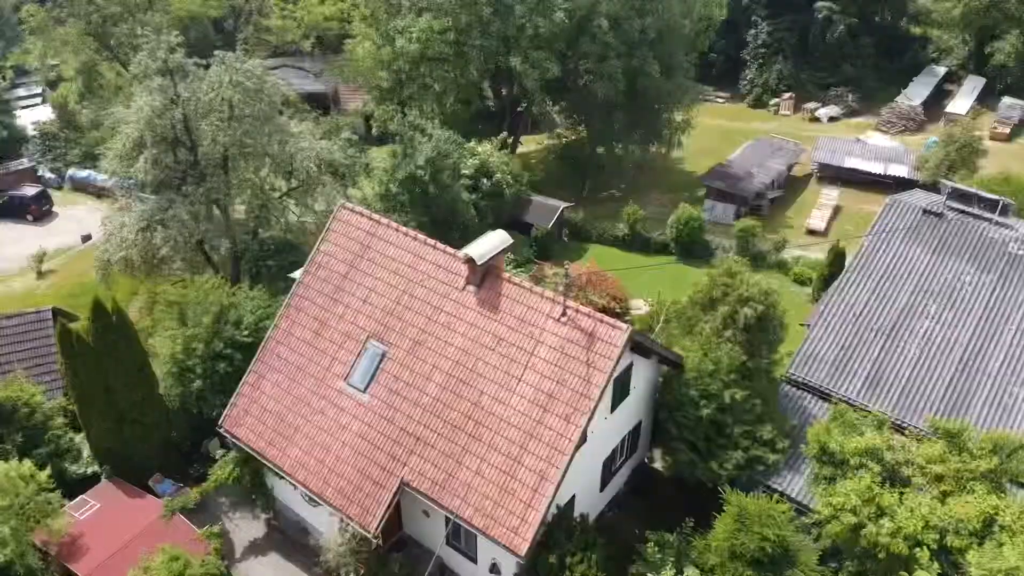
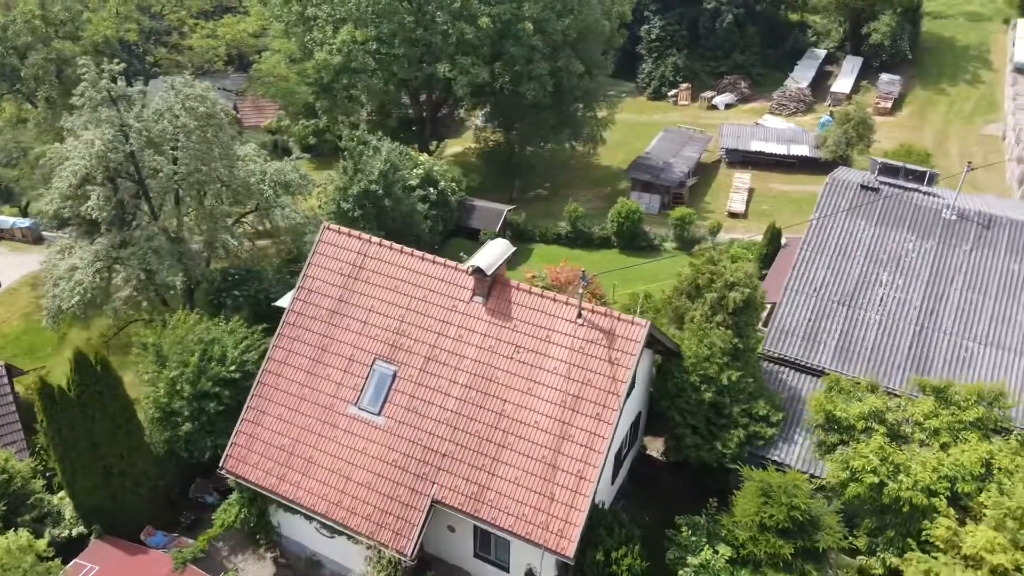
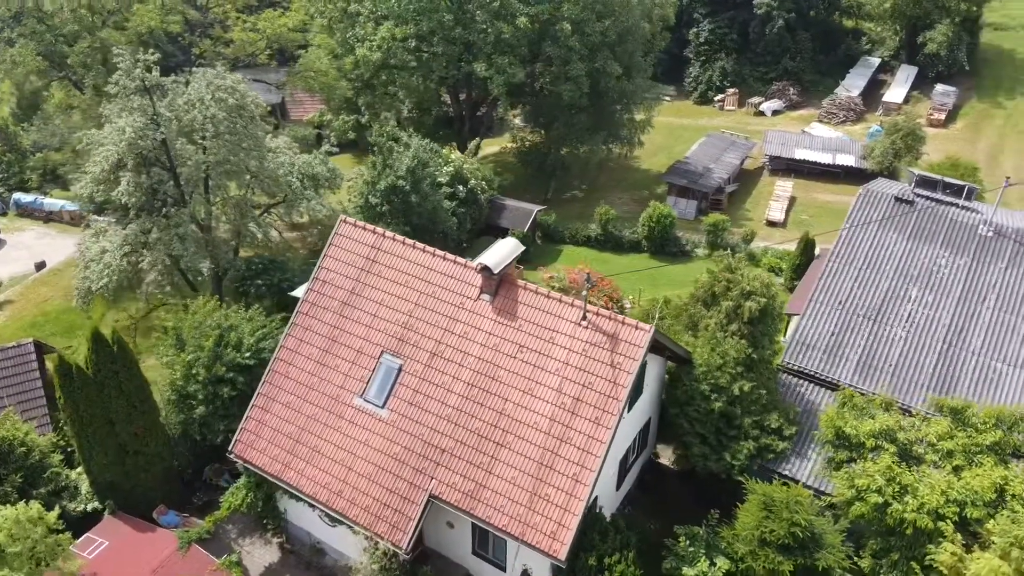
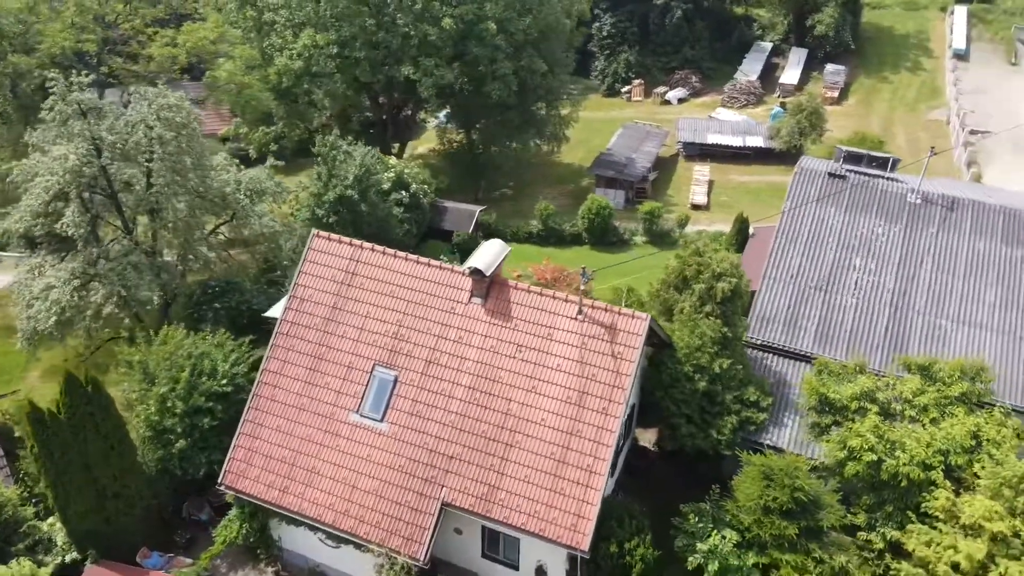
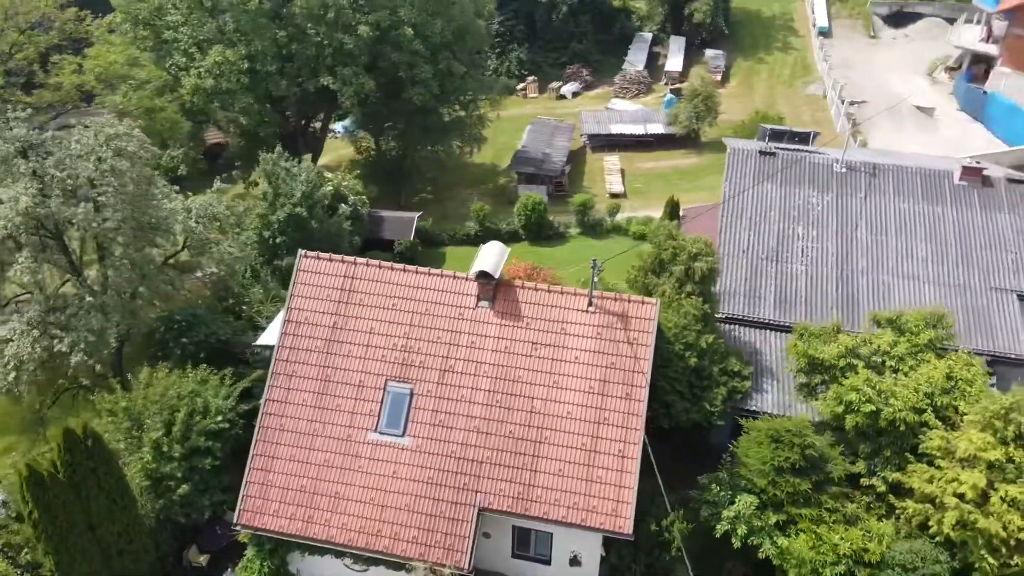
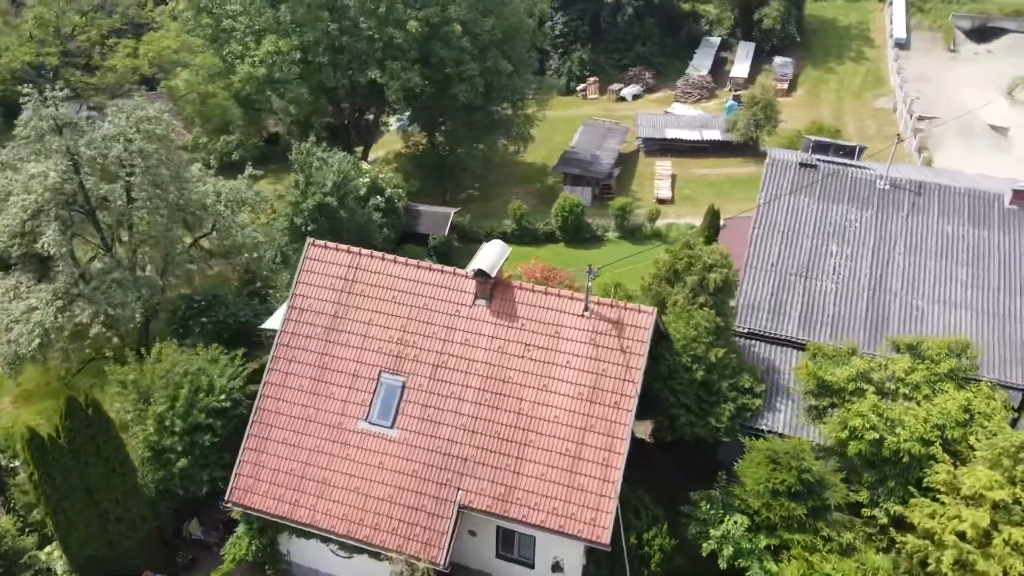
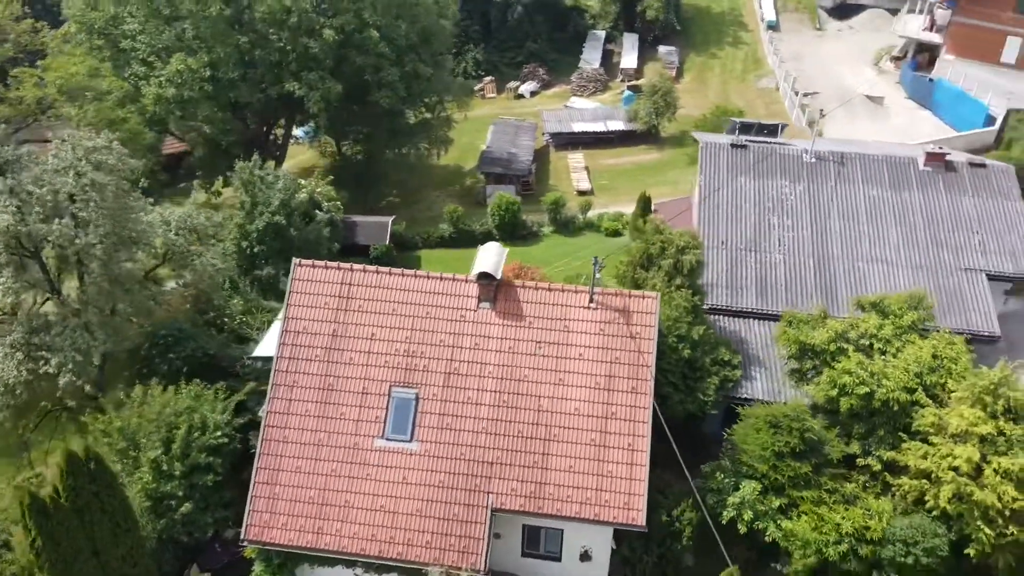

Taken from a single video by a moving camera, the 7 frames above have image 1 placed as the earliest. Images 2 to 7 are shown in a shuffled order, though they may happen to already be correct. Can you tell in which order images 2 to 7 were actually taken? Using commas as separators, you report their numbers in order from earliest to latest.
3, 2, 4, 6, 5, 7
